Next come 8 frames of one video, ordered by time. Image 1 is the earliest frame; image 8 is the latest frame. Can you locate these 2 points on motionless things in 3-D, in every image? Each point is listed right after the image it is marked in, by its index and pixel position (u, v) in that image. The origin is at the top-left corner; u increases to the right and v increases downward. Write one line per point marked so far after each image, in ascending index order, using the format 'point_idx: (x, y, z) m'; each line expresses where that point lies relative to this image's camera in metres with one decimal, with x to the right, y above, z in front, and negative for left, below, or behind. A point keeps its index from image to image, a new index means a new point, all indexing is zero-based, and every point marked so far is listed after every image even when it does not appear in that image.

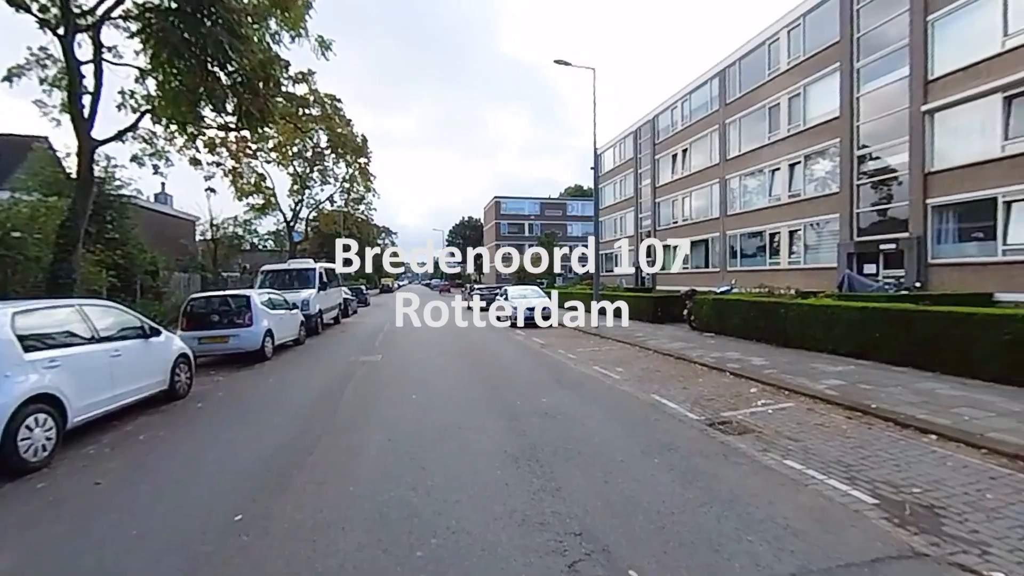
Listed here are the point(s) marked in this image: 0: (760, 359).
0: (+5.8, -1.7, +10.7) m
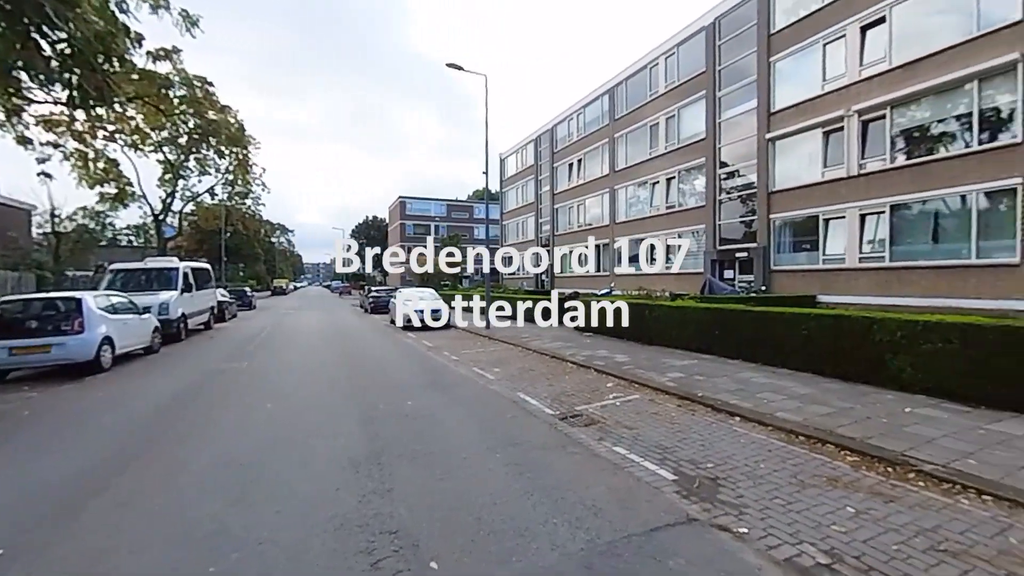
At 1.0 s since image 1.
0: (+2.8, -1.8, +11.7) m
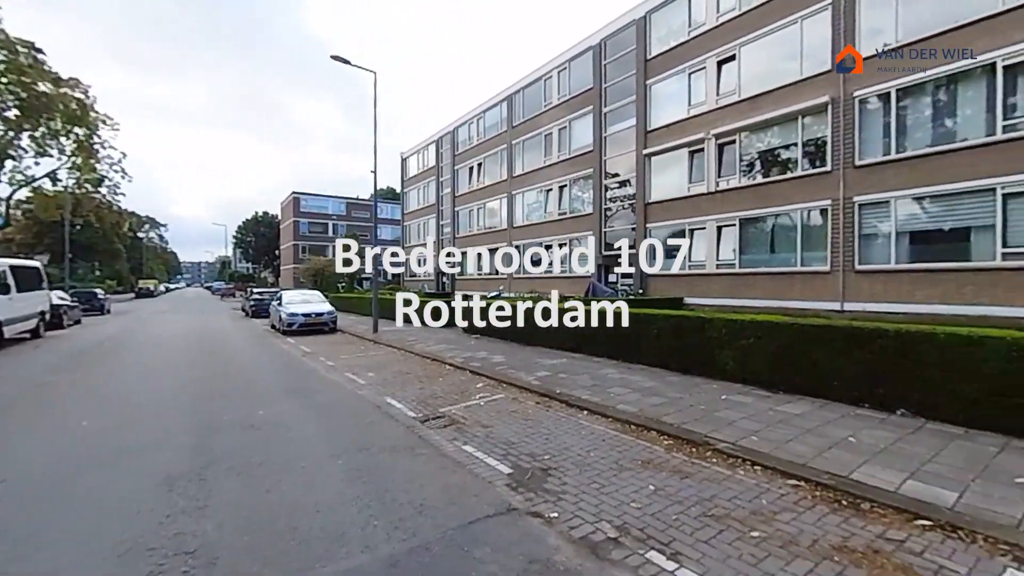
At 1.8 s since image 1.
0: (-0.3, -1.8, +12.0) m
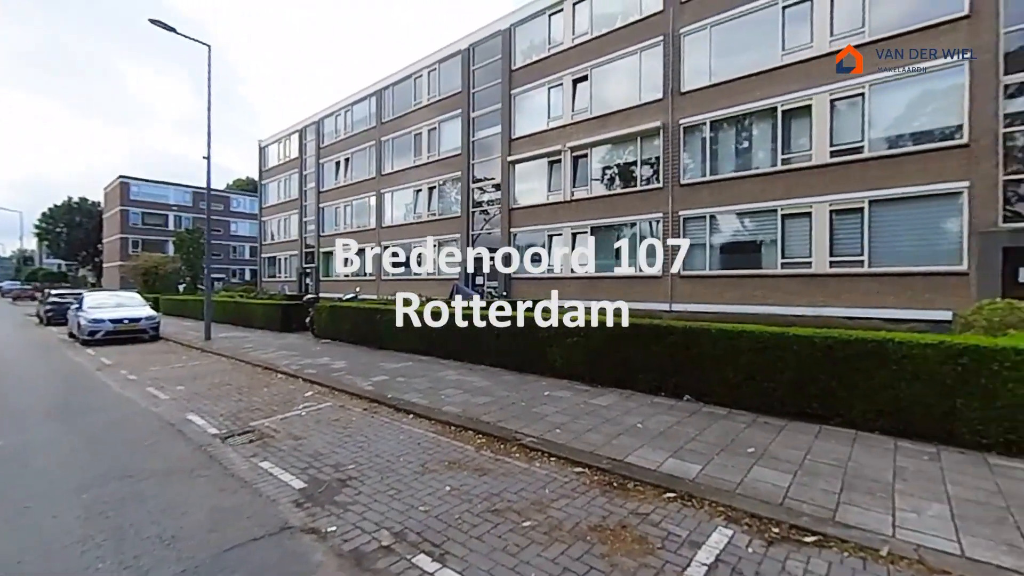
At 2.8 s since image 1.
0: (-4.2, -1.9, +11.4) m
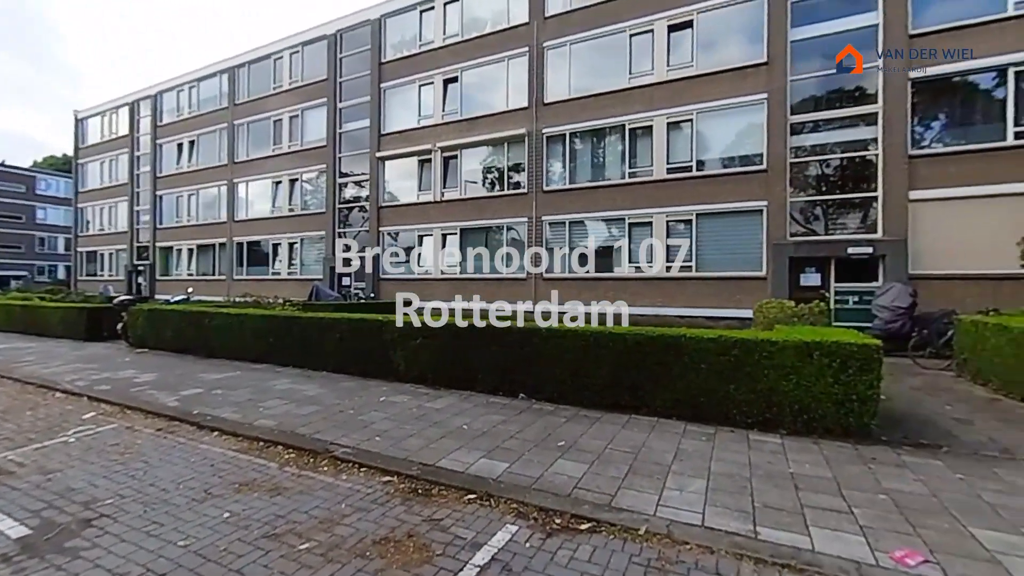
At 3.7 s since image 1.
0: (-7.7, -1.9, +9.7) m
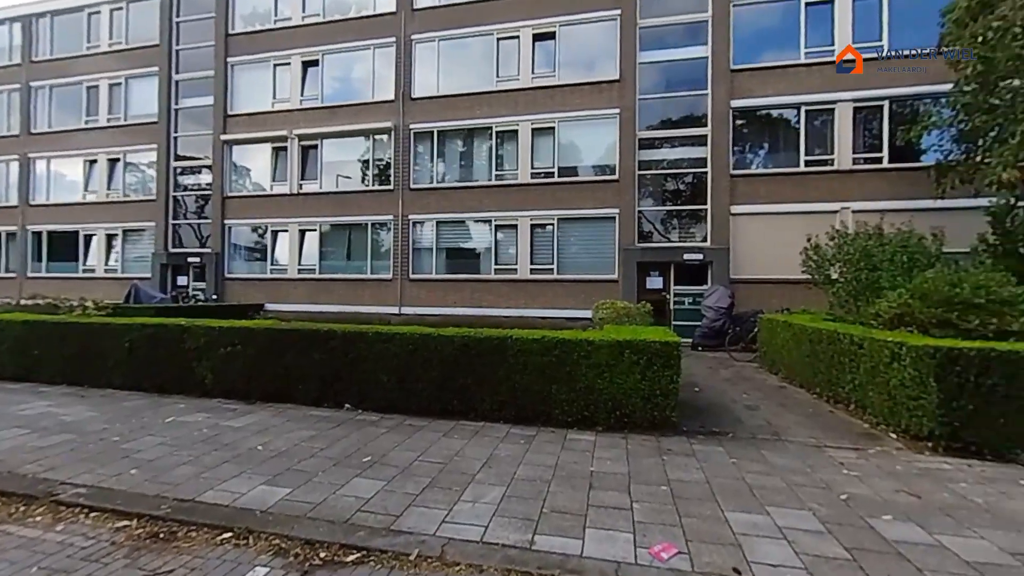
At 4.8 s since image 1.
0: (-10.7, -1.8, +7.1) m
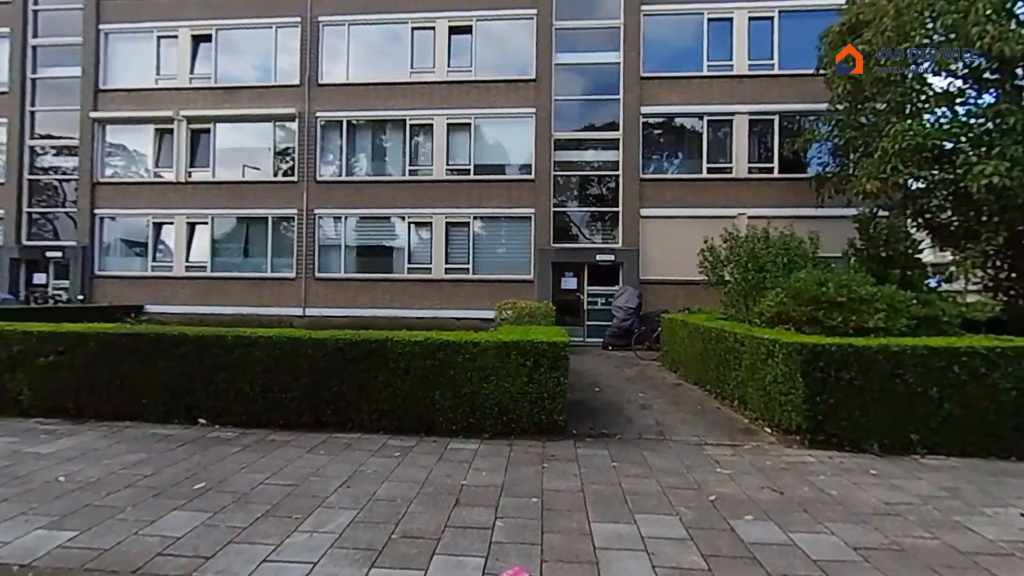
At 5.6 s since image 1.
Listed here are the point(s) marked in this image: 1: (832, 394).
0: (-12.3, -1.8, +5.0) m
1: (+4.1, -1.3, +5.8) m
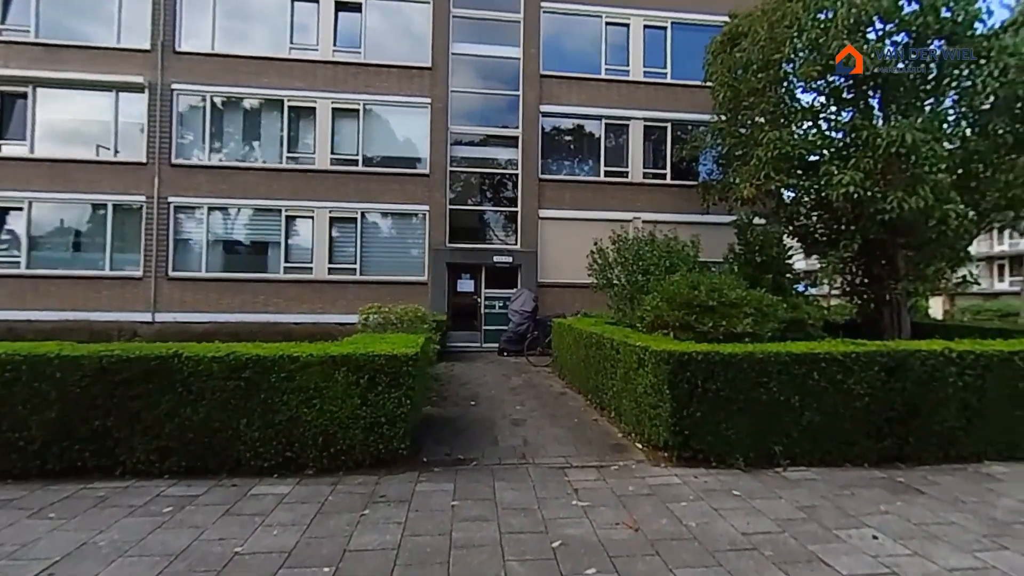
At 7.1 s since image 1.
0: (-13.8, -1.7, +1.7) m
1: (+2.2, -1.4, +5.3) m
